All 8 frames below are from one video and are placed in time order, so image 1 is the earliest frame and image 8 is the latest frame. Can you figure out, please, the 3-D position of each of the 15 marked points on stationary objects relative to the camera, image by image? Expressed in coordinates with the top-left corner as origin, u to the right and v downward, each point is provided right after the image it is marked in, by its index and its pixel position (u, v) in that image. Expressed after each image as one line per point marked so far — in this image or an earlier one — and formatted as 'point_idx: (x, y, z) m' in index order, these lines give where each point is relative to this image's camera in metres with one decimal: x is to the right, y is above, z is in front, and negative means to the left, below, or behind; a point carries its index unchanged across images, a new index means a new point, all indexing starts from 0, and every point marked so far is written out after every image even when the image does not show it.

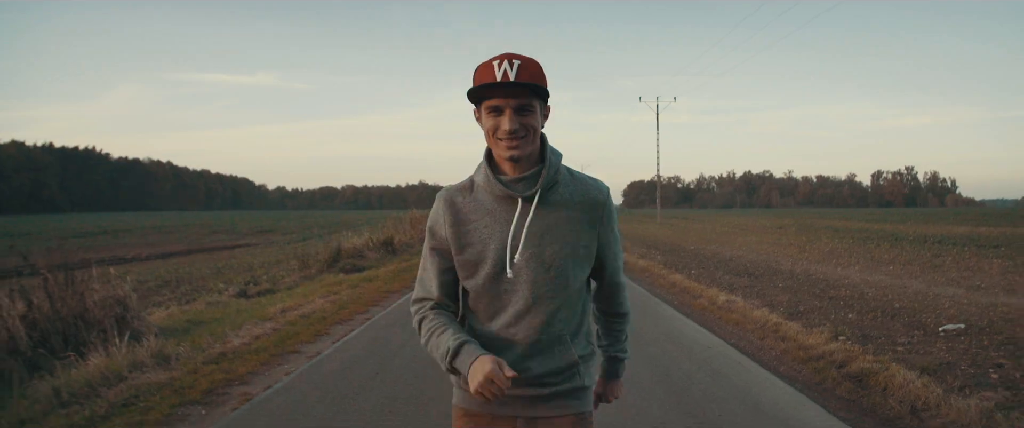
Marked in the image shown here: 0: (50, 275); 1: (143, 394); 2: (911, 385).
0: (-5.3, -0.7, +9.0) m
1: (-3.0, -1.5, +6.3) m
2: (+3.1, -1.3, +6.0) m
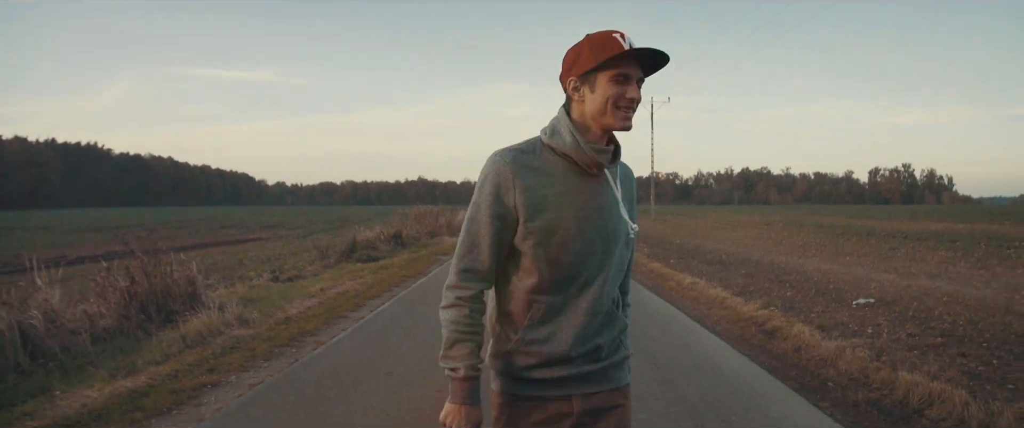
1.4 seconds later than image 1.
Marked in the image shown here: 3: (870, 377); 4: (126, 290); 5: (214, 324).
0: (-5.3, -0.6, +11.3) m
1: (-3.0, -1.4, +8.5) m
2: (+3.1, -1.3, +8.2) m
3: (+3.0, -1.4, +6.5) m
4: (-5.3, -1.0, +10.5) m
5: (-3.7, -1.3, +9.4) m
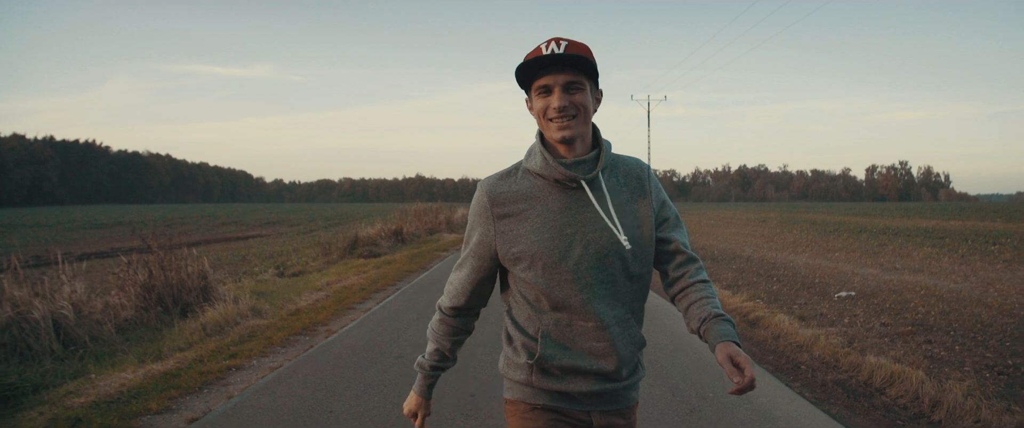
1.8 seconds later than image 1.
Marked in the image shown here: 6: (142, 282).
0: (-5.4, -0.6, +11.8) m
1: (-3.0, -1.4, +9.1) m
2: (+3.1, -1.3, +8.8) m
3: (+3.0, -1.3, +7.0) m
4: (-5.3, -1.0, +11.0) m
5: (-3.7, -1.3, +10.0) m
6: (-5.3, -1.0, +11.0) m
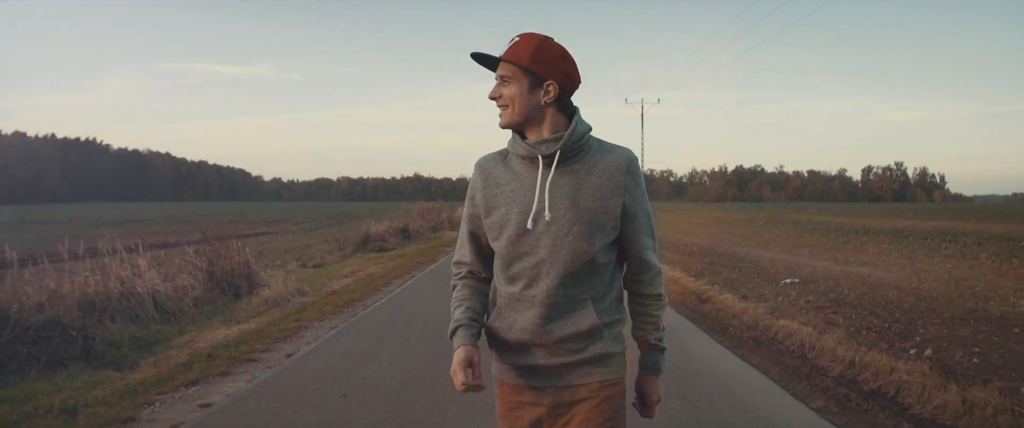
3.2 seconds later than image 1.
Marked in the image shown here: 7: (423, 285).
0: (-5.4, -0.5, +14.1) m
1: (-3.0, -1.4, +11.4) m
2: (+3.1, -1.2, +11.1) m
3: (+3.0, -1.3, +9.3) m
4: (-5.3, -0.9, +13.3) m
5: (-3.7, -1.3, +12.2) m
6: (-5.3, -0.9, +13.3) m
7: (-1.6, -1.3, +13.7) m
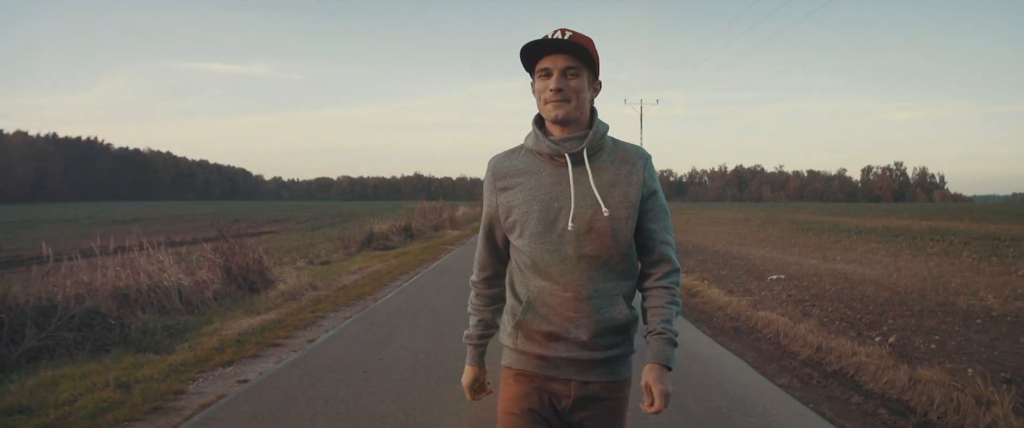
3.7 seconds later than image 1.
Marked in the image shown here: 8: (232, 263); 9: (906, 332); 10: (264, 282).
0: (-5.4, -0.5, +14.9) m
1: (-3.0, -1.3, +12.1) m
2: (+3.1, -1.2, +11.9) m
3: (+3.0, -1.3, +10.1) m
4: (-5.3, -0.9, +14.1) m
5: (-3.7, -1.3, +13.0) m
6: (-5.3, -0.9, +14.0) m
7: (-1.6, -1.3, +14.5) m
8: (-5.1, -0.9, +14.1) m
9: (+4.6, -1.4, +9.0) m
10: (-4.8, -1.3, +14.9) m
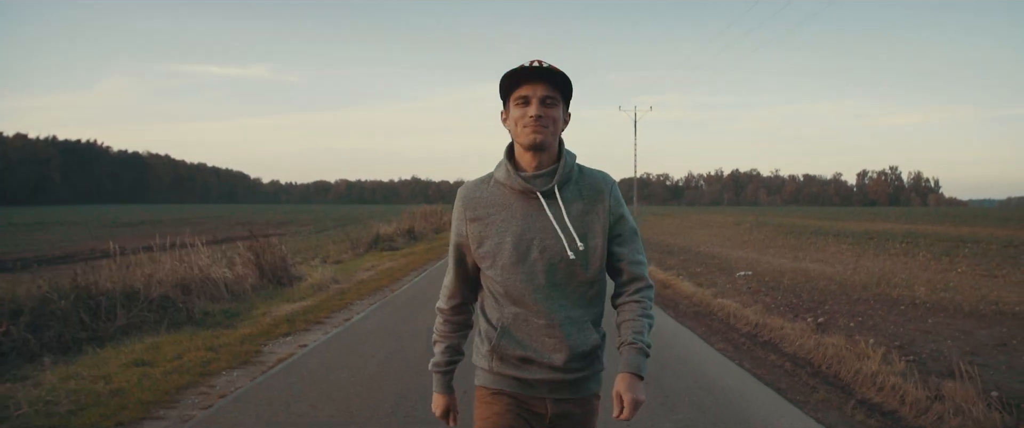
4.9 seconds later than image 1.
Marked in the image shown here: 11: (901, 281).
0: (-5.4, -0.6, +16.7) m
1: (-3.0, -1.4, +14.0) m
2: (+3.1, -1.3, +13.8) m
3: (+3.0, -1.4, +12.0) m
4: (-5.3, -1.0, +15.9) m
5: (-3.7, -1.3, +14.9) m
6: (-5.4, -0.9, +15.9) m
7: (-1.6, -1.3, +16.4) m
8: (-5.2, -1.0, +16.0) m
9: (+4.6, -1.4, +10.9) m
10: (-4.8, -1.4, +16.8) m
11: (+7.7, -1.3, +15.1) m
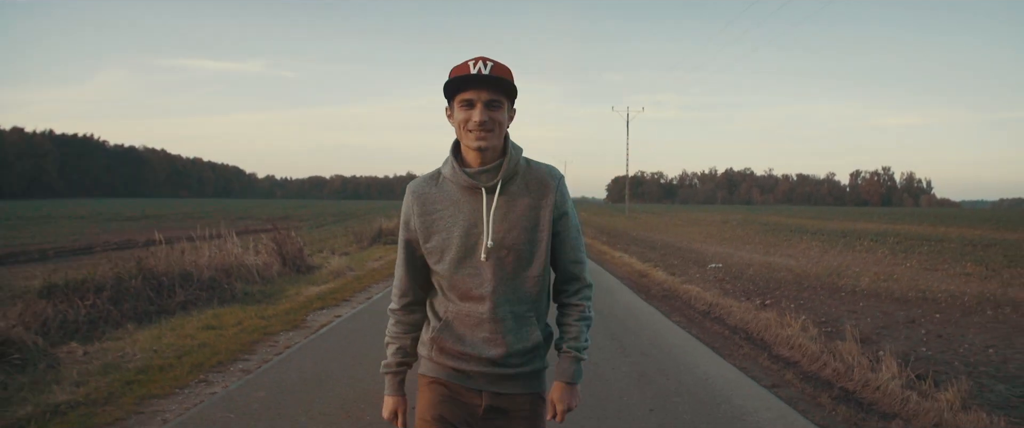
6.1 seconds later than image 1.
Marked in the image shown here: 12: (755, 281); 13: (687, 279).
0: (-5.5, -0.4, +18.6) m
1: (-3.1, -1.3, +15.9) m
2: (+3.0, -1.3, +15.7) m
3: (+2.9, -1.3, +14.0) m
4: (-5.4, -0.9, +17.8) m
5: (-3.8, -1.2, +16.8) m
6: (-5.5, -0.8, +17.8) m
7: (-1.7, -1.2, +18.3) m
8: (-5.3, -0.8, +17.8) m
9: (+4.5, -1.4, +12.8) m
10: (-4.9, -1.3, +18.7) m
11: (+7.6, -1.3, +17.1) m
12: (+4.8, -1.3, +15.3) m
13: (+3.5, -1.3, +15.5) m
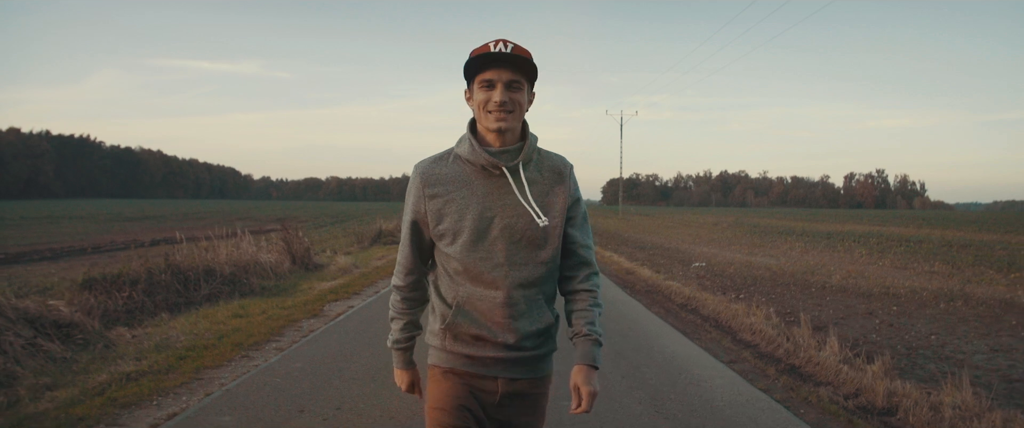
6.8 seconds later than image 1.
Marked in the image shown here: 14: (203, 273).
0: (-5.6, -0.5, +19.7) m
1: (-3.2, -1.3, +17.1) m
2: (+2.9, -1.3, +16.9) m
3: (+2.8, -1.4, +15.1) m
4: (-5.5, -0.9, +18.9) m
5: (-3.9, -1.2, +17.9) m
6: (-5.6, -0.8, +18.9) m
7: (-1.8, -1.3, +19.4) m
8: (-5.4, -0.9, +18.9) m
9: (+4.4, -1.4, +14.0) m
10: (-5.0, -1.3, +19.8) m
11: (+7.4, -1.4, +18.2) m
12: (+4.7, -1.4, +16.4) m
13: (+3.4, -1.3, +16.7) m
14: (-5.4, -1.0, +13.3) m
